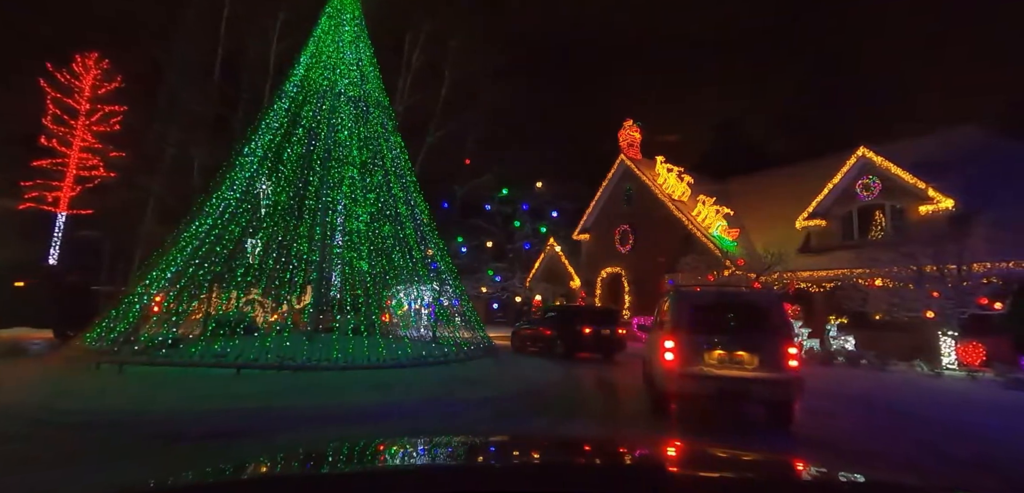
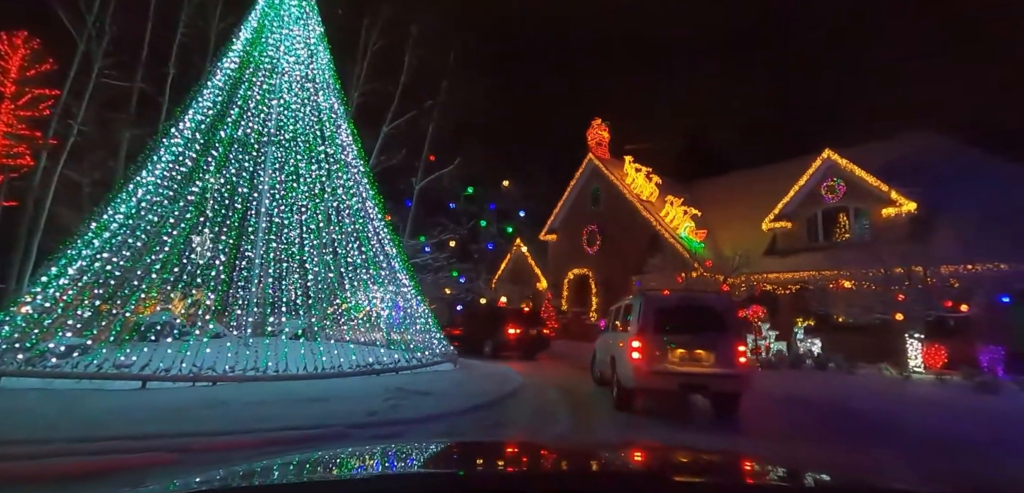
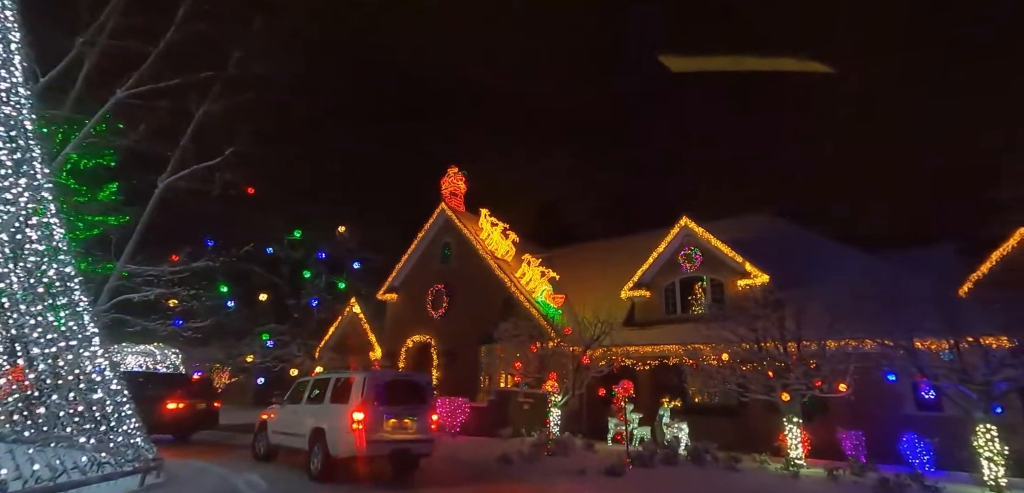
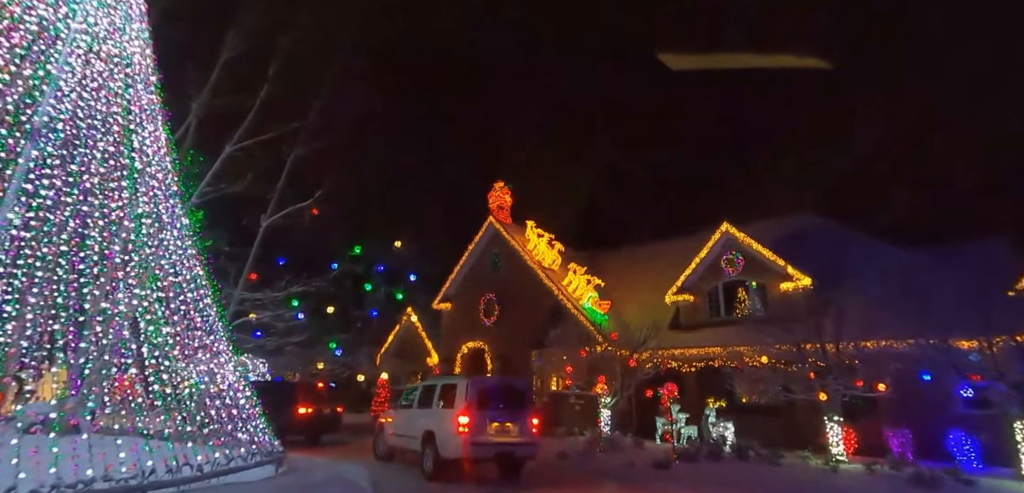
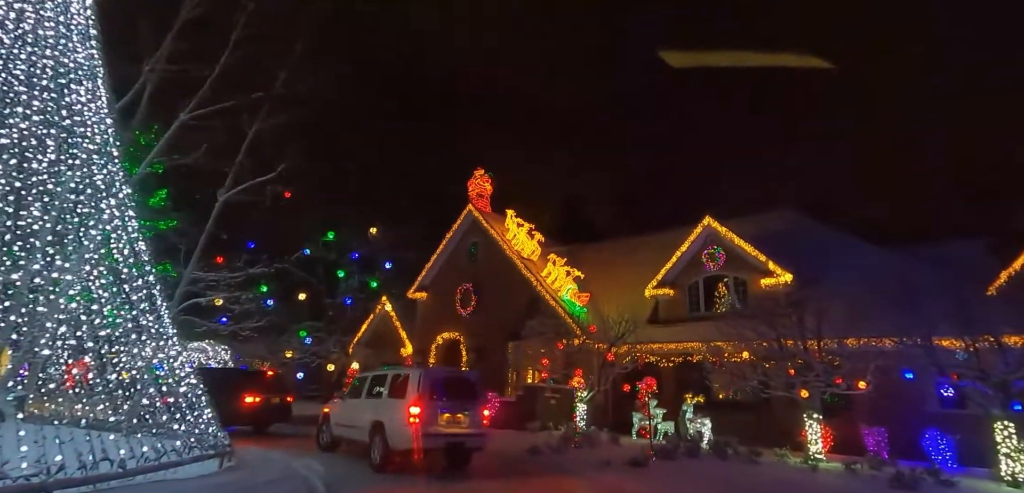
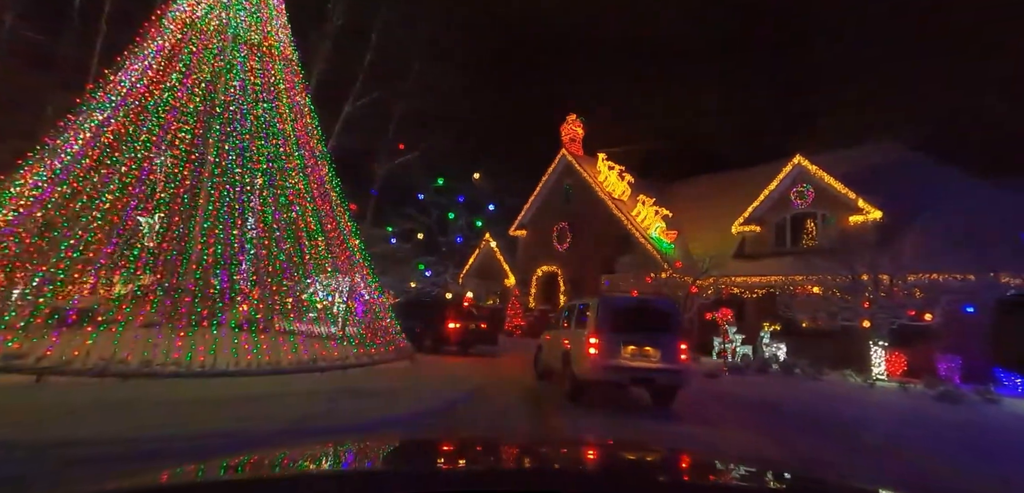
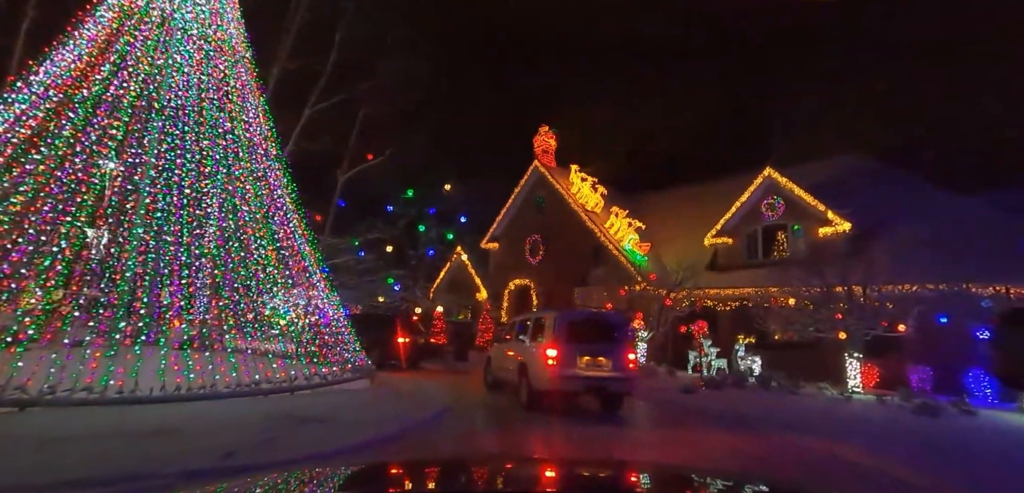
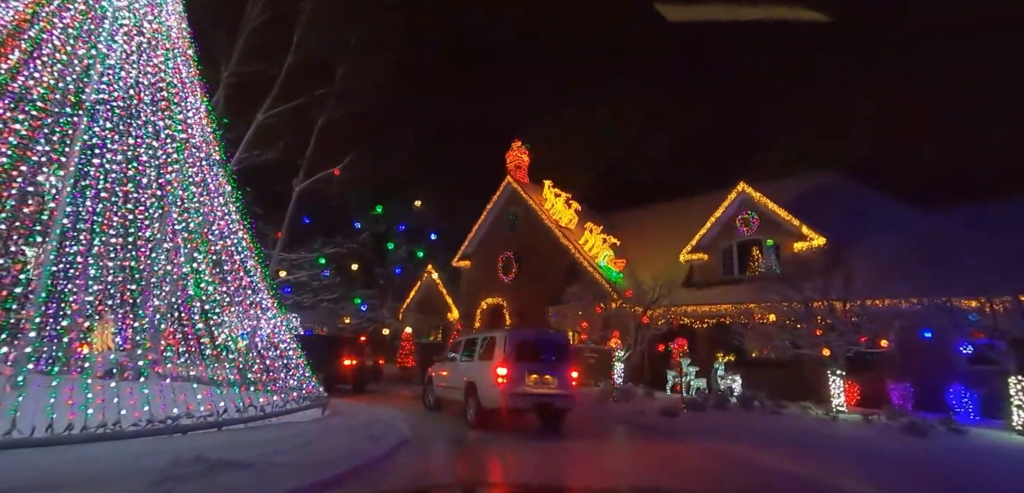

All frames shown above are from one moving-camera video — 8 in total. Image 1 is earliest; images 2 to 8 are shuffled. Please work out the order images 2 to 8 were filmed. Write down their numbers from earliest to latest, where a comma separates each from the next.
2, 6, 7, 8, 4, 5, 3
